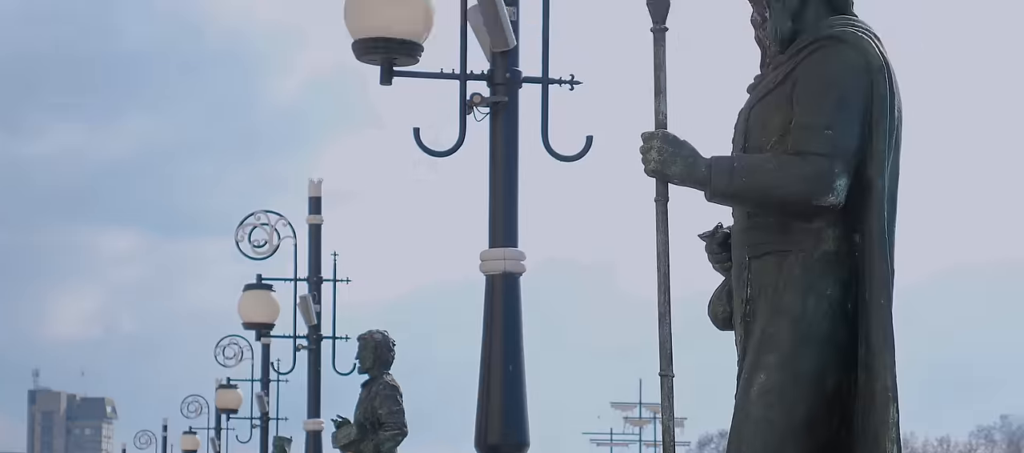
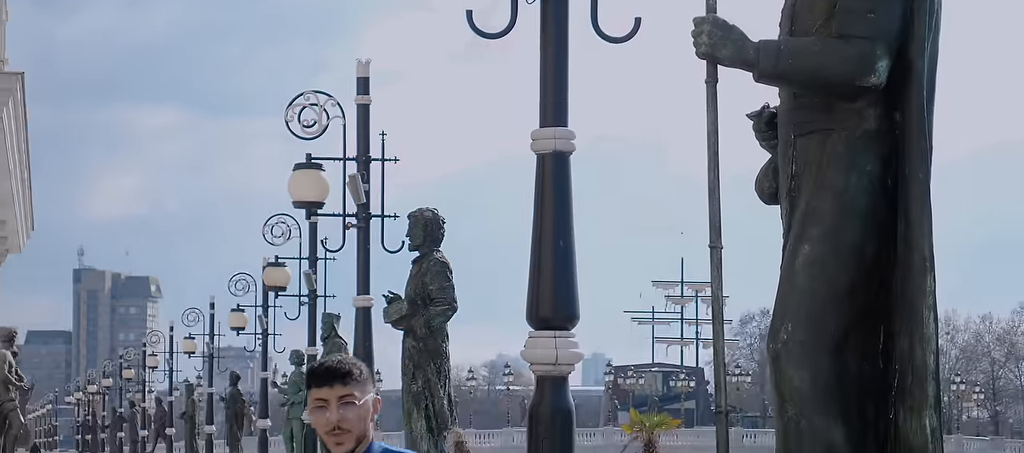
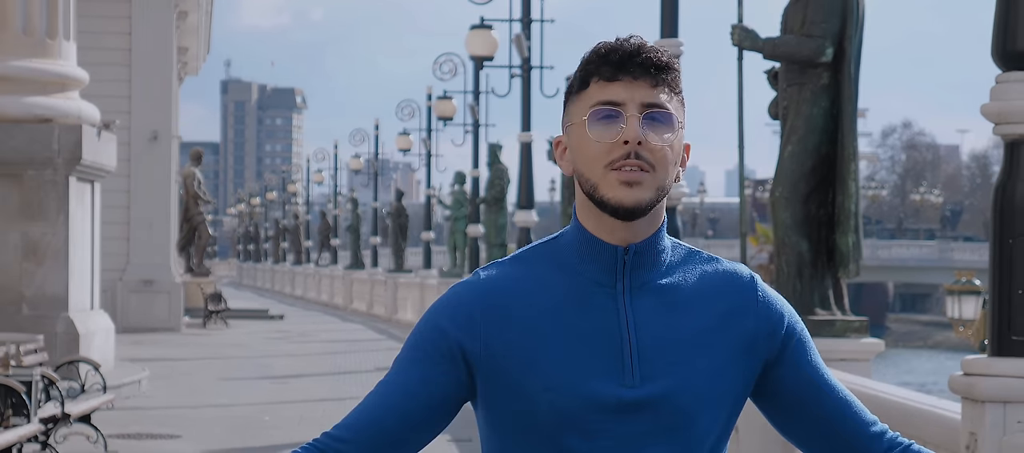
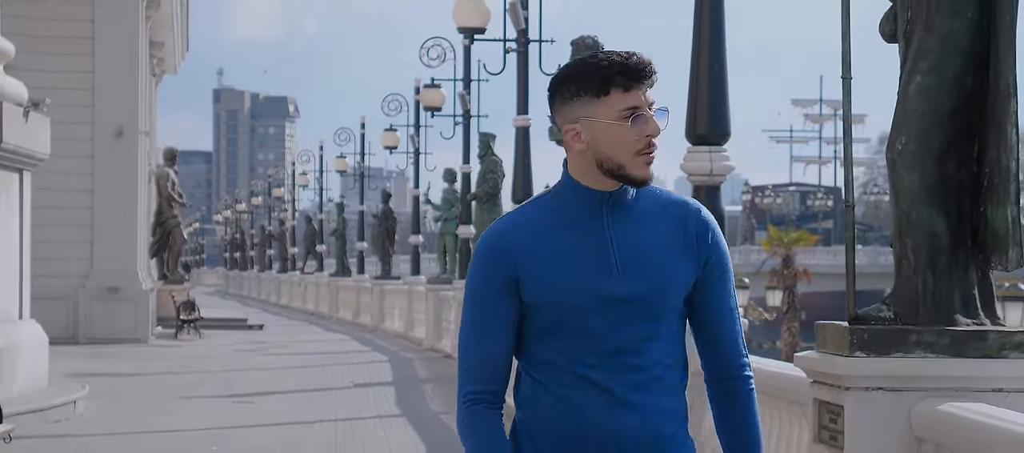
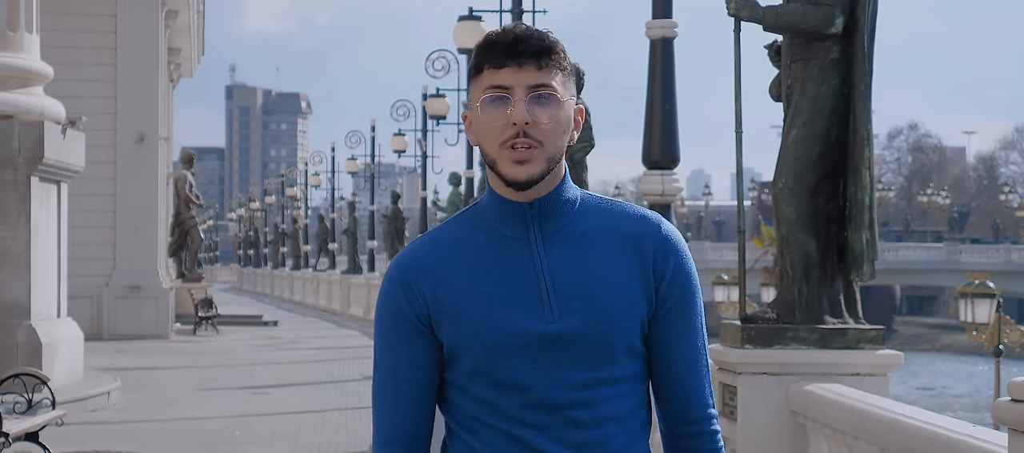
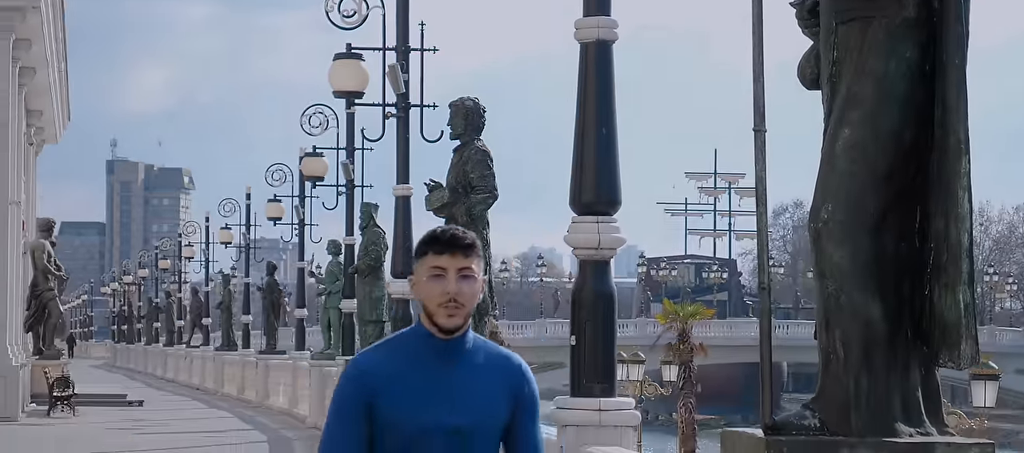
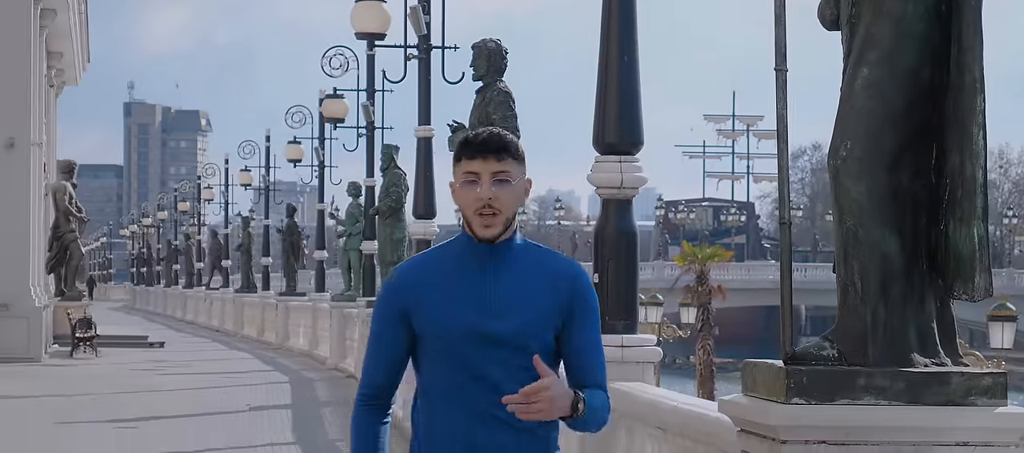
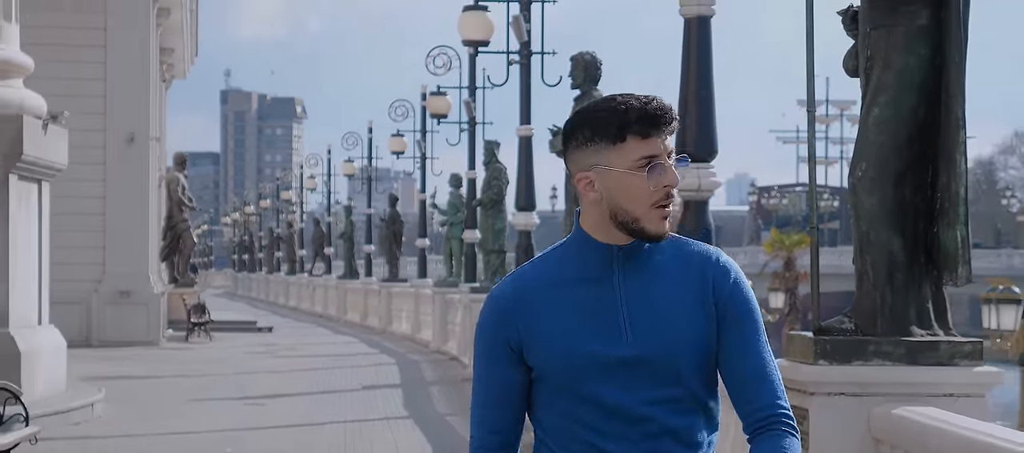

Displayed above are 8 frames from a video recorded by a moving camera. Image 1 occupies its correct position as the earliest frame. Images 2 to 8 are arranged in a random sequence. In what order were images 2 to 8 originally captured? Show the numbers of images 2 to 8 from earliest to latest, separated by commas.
2, 6, 7, 4, 8, 5, 3
